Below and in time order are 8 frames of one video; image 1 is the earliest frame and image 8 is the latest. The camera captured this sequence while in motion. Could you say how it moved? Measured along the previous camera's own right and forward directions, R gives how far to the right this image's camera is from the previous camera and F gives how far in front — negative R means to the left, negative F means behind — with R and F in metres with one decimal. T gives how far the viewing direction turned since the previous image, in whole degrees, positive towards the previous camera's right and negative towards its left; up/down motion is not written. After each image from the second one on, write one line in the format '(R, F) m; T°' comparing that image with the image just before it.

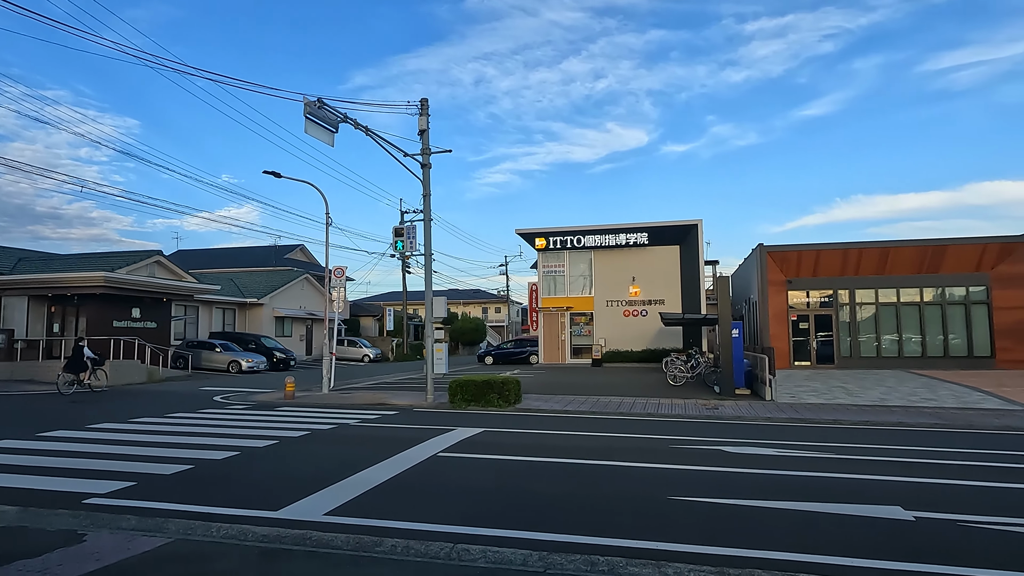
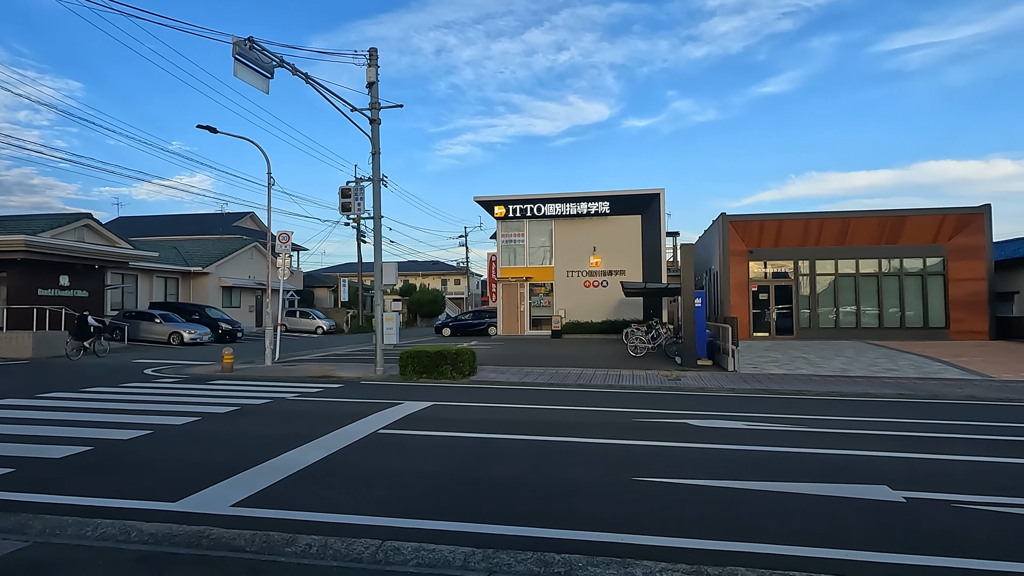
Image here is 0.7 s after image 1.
(+0.1, +1.0) m; +3°
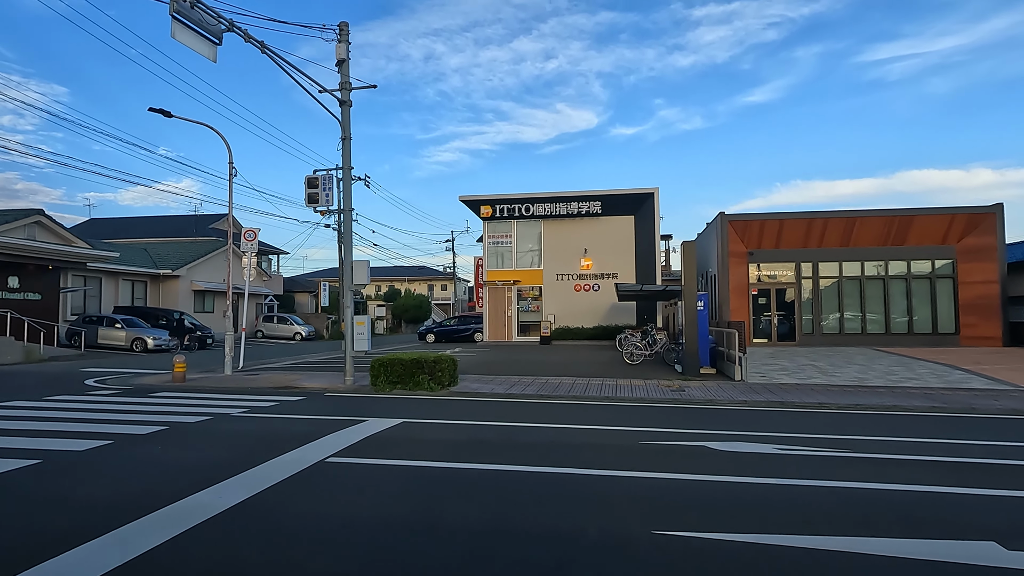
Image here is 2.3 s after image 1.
(+0.1, +1.7) m; +1°
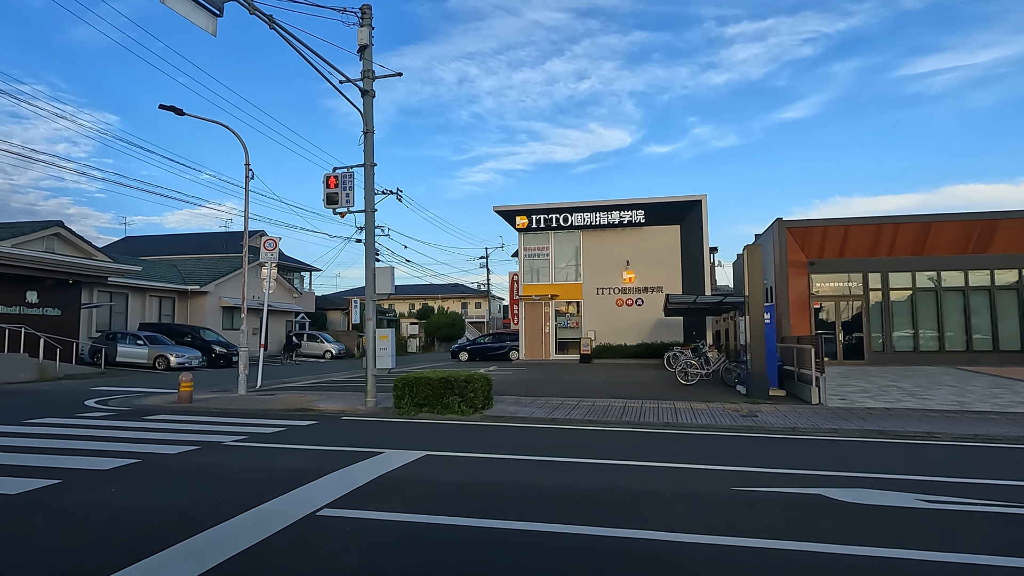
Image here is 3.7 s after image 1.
(-0.2, +1.8) m; -3°
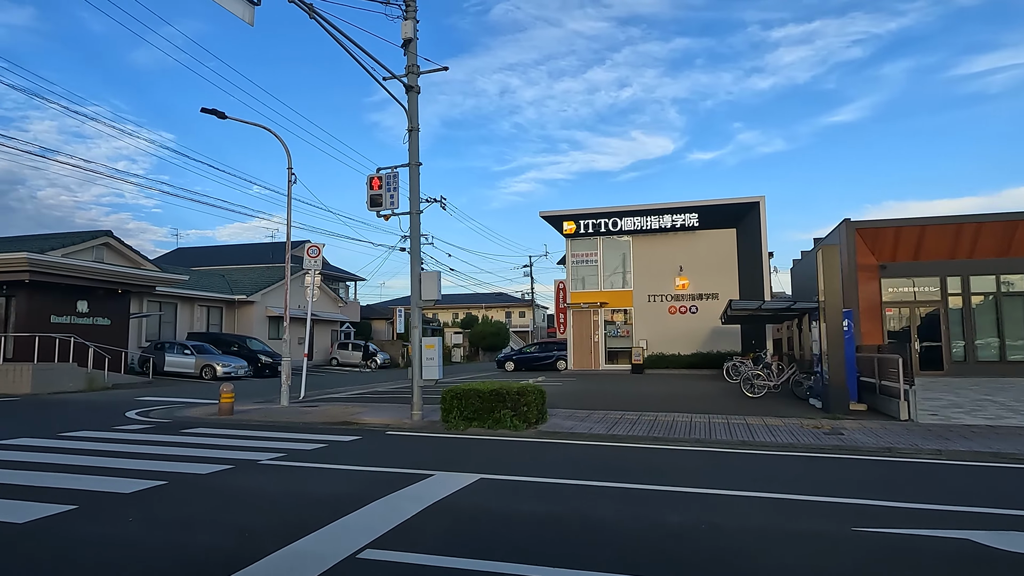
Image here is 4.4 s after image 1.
(-0.2, +0.9) m; -4°
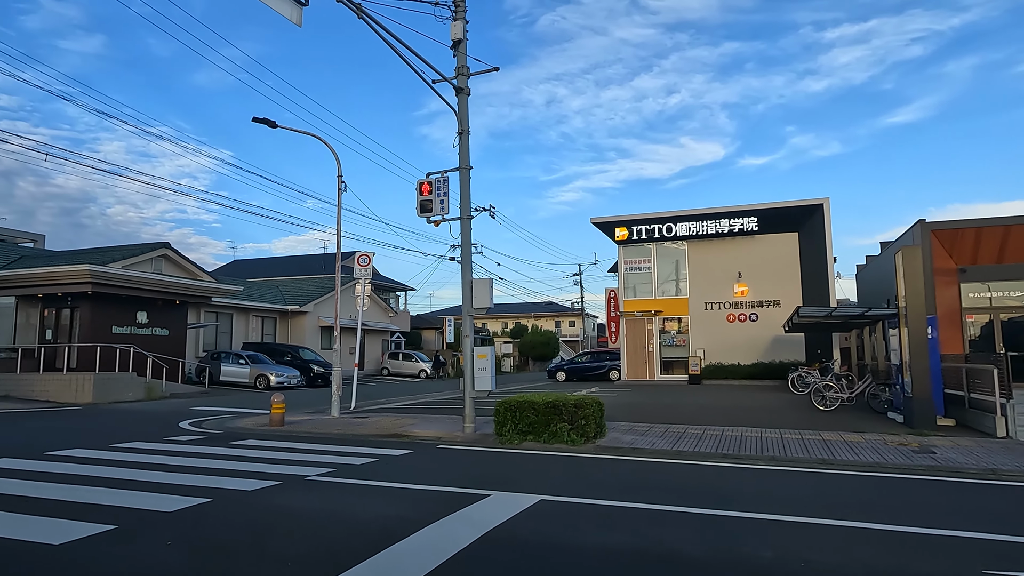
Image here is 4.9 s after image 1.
(-0.1, +0.5) m; -4°
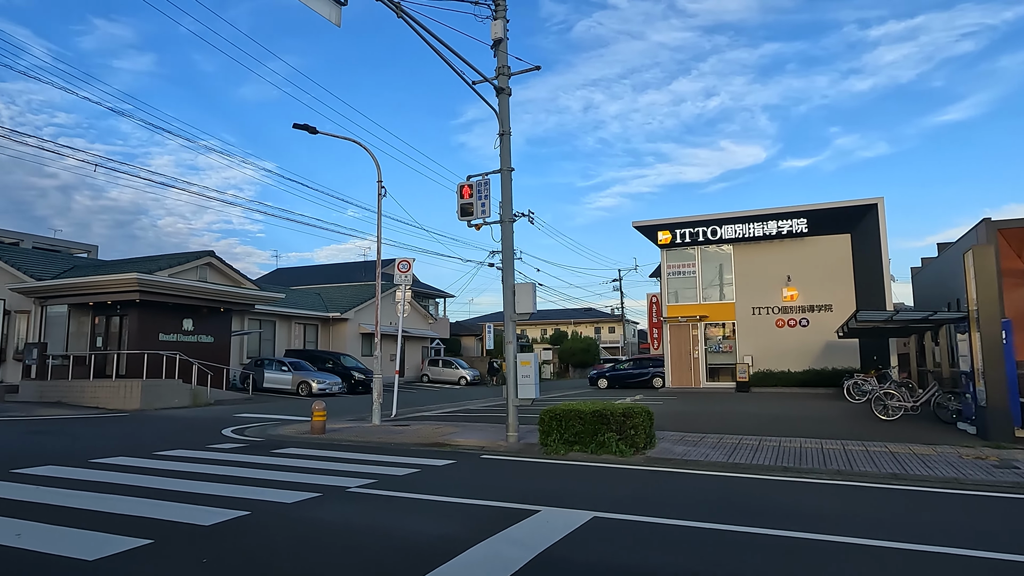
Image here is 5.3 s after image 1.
(-0.1, +0.4) m; -3°
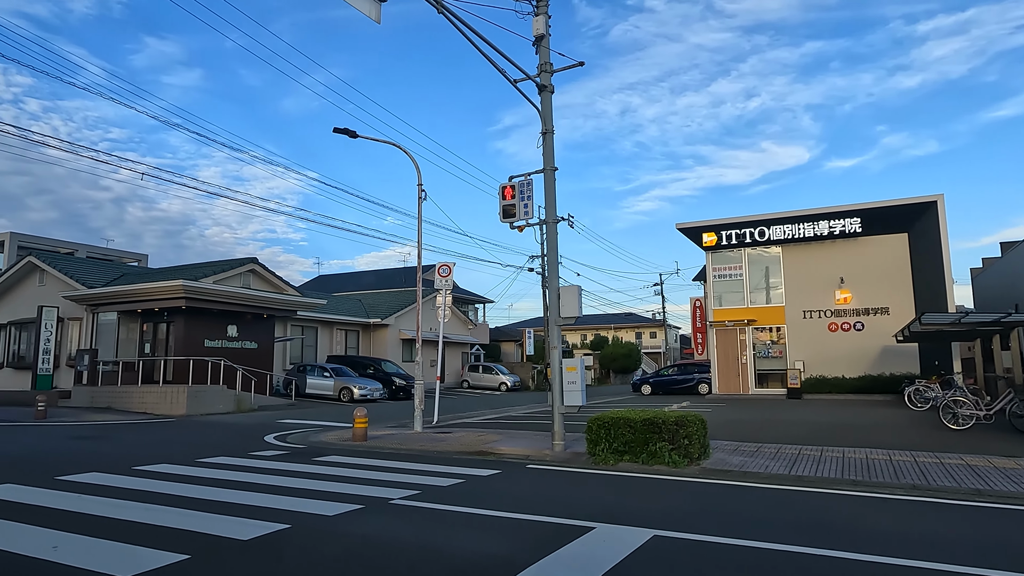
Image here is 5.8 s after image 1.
(-0.1, +0.4) m; -3°
